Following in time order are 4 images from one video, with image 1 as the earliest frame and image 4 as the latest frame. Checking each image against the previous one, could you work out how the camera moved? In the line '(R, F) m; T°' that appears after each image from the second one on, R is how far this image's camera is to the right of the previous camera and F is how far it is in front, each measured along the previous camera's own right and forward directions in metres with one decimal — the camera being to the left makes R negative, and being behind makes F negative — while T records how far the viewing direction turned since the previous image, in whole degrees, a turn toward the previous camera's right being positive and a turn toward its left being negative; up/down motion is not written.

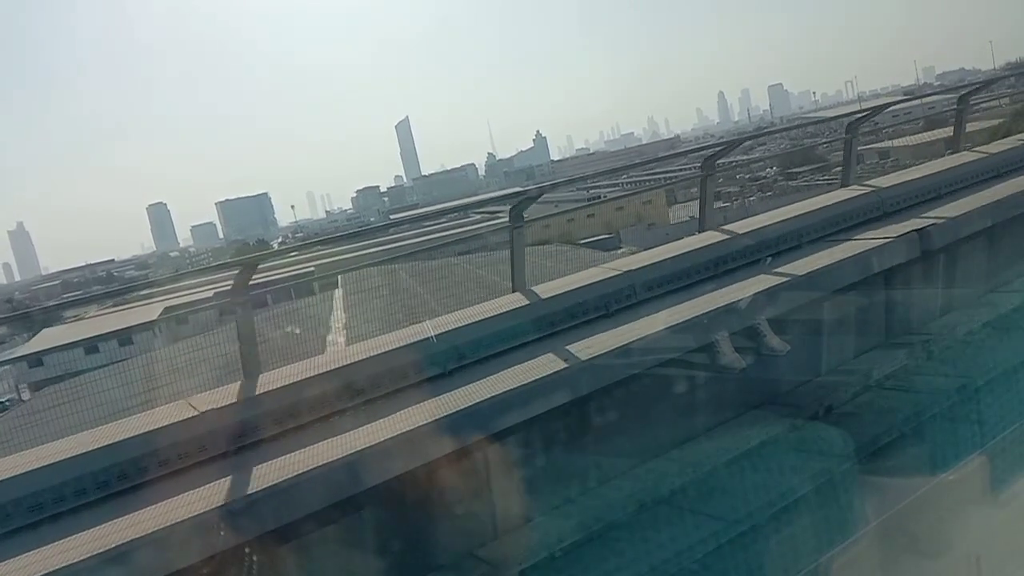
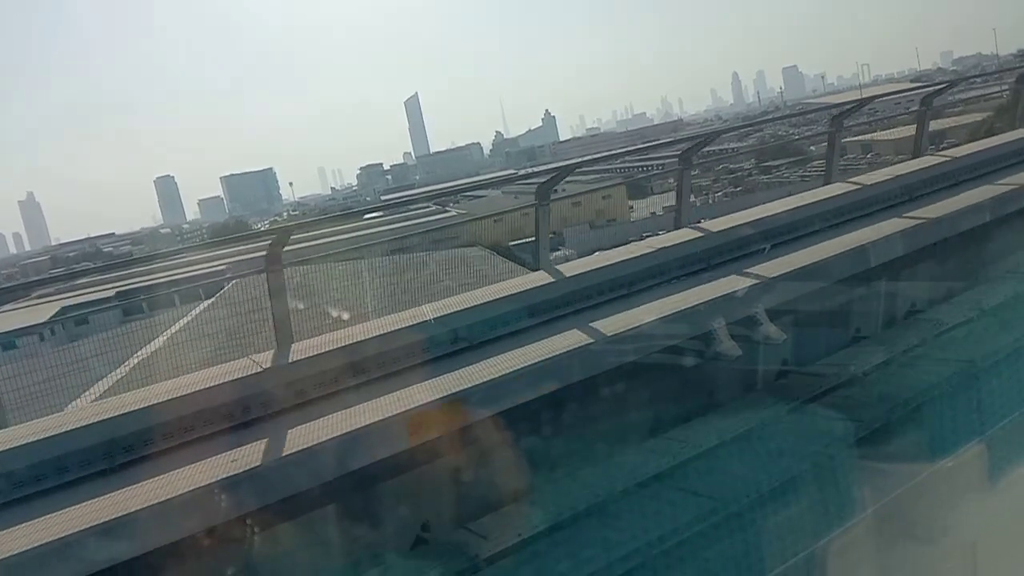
(+1.6, +1.5) m; 0°
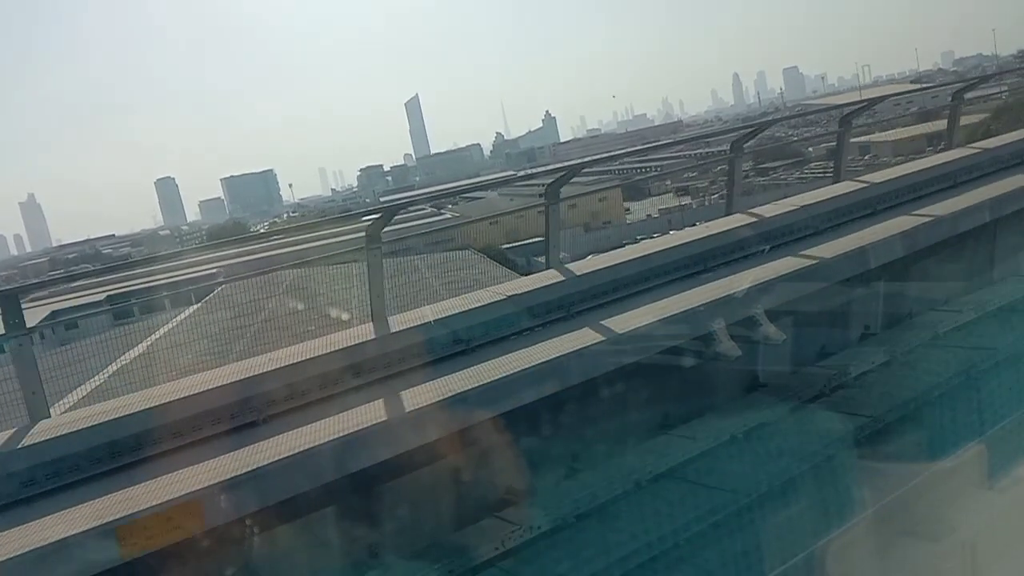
(+0.2, 0.0) m; 0°
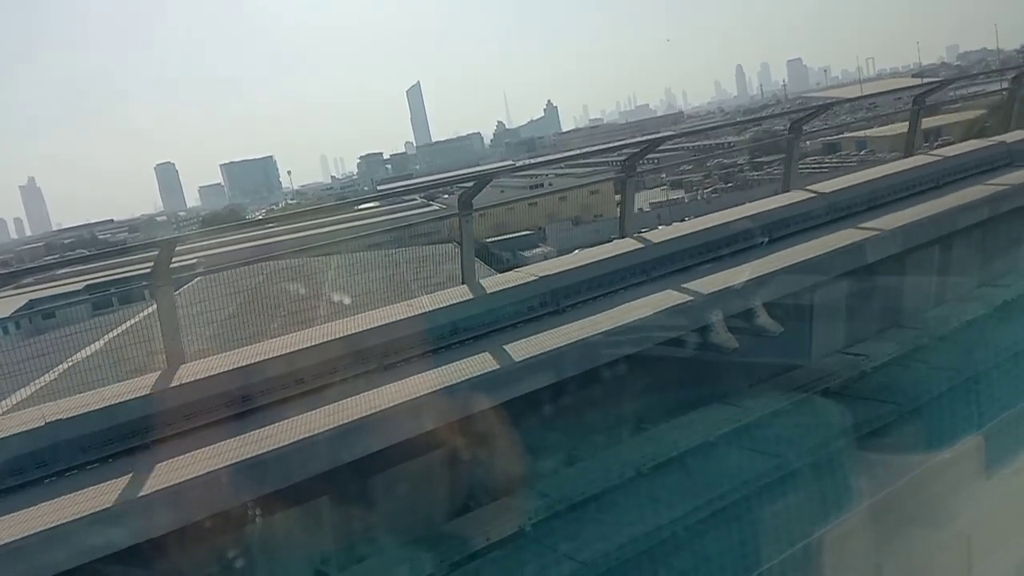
(+0.8, +0.7) m; 0°
